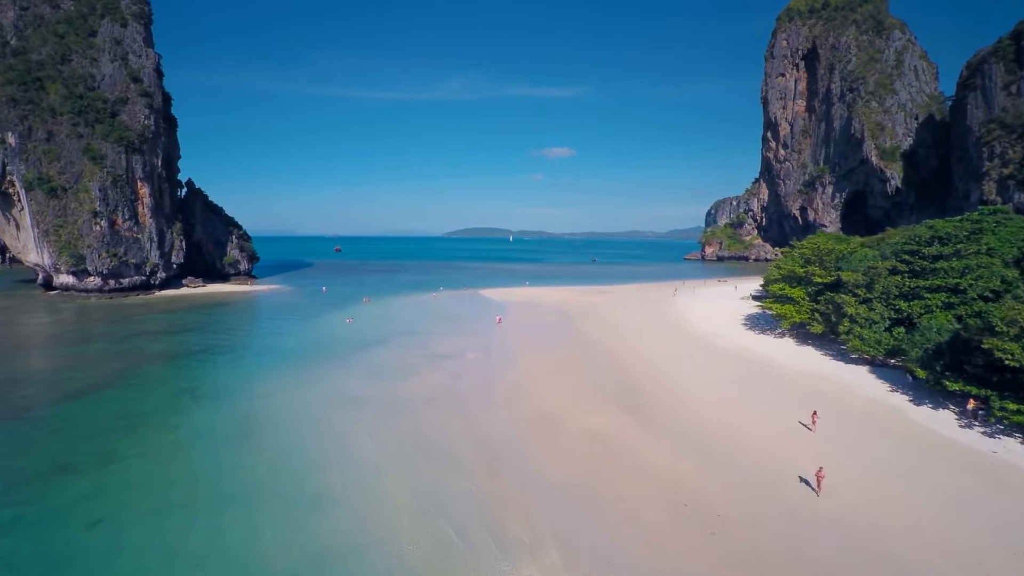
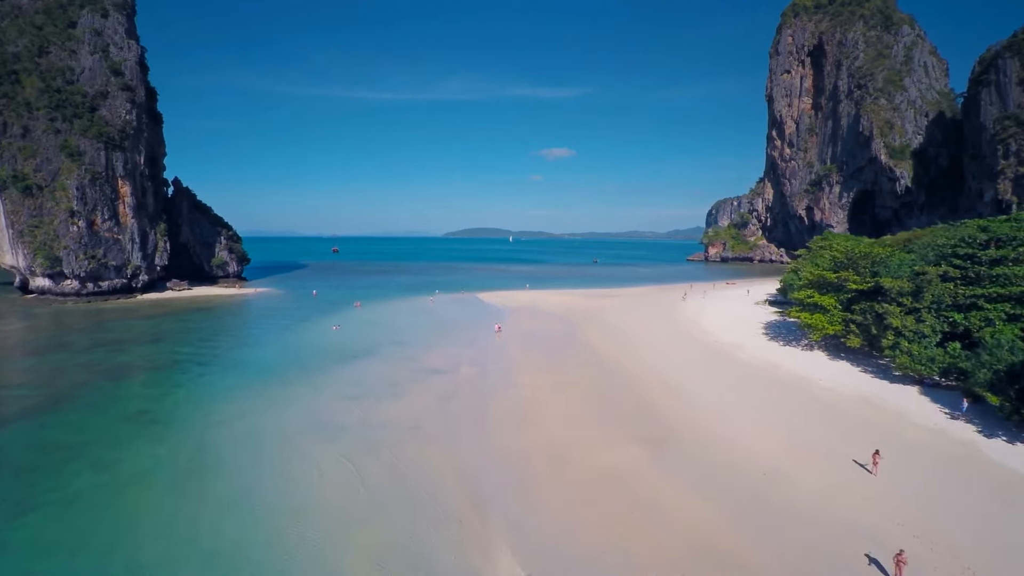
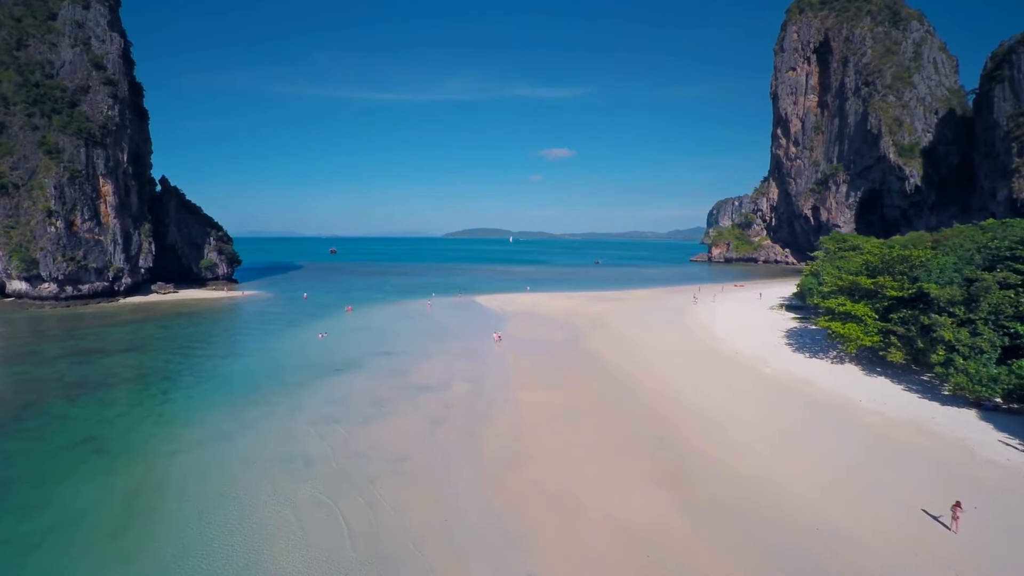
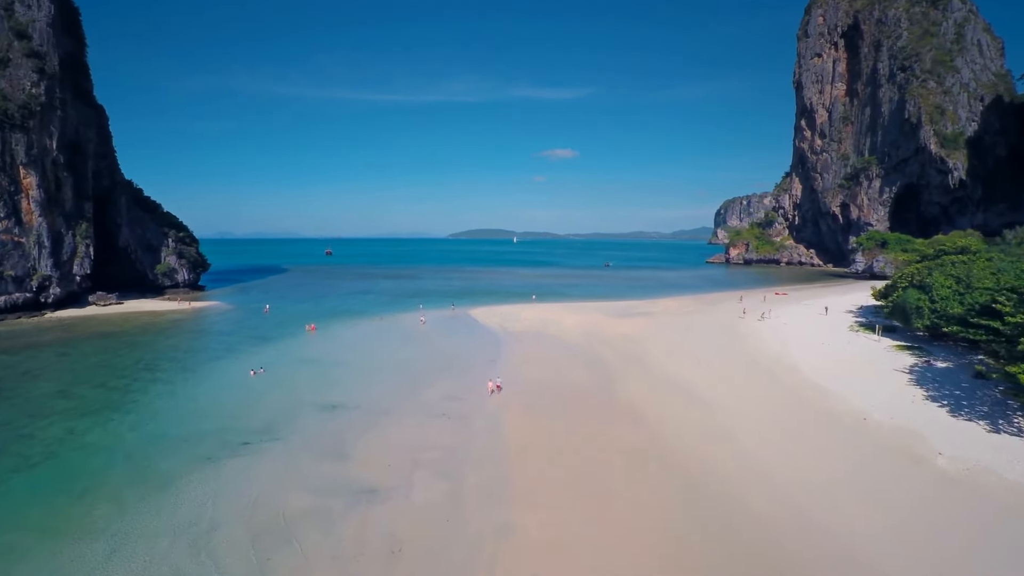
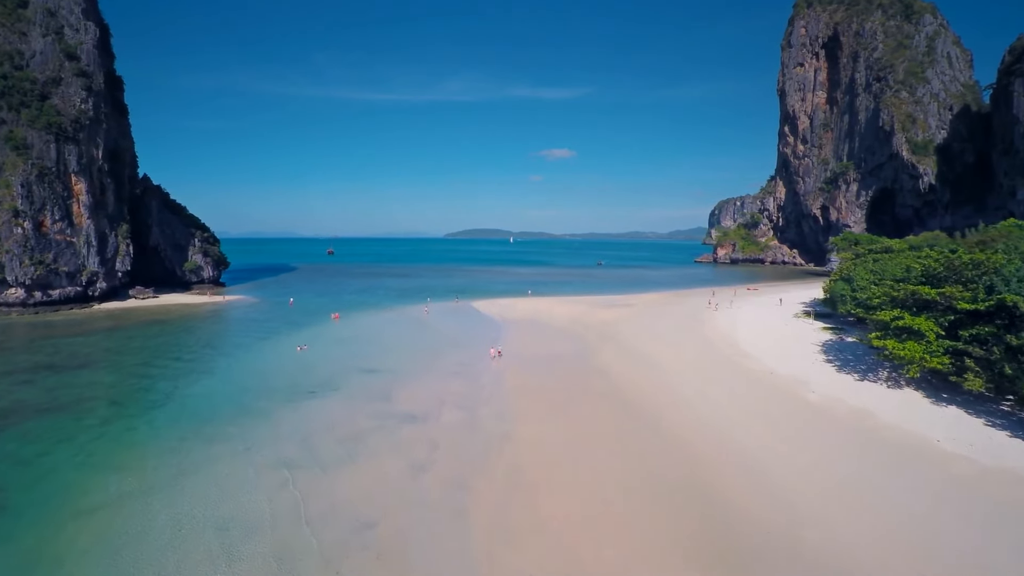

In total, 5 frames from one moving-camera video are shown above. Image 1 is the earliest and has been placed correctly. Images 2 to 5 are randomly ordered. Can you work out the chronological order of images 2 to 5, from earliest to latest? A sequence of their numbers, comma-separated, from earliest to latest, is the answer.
2, 3, 5, 4
